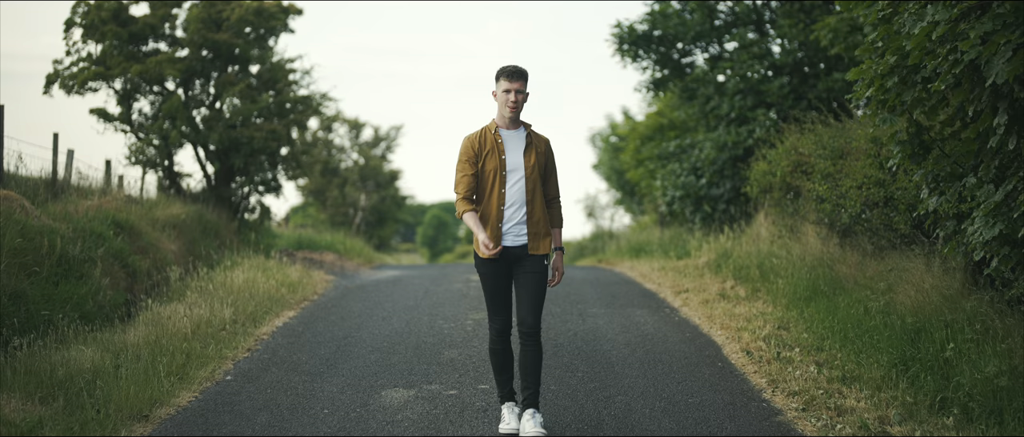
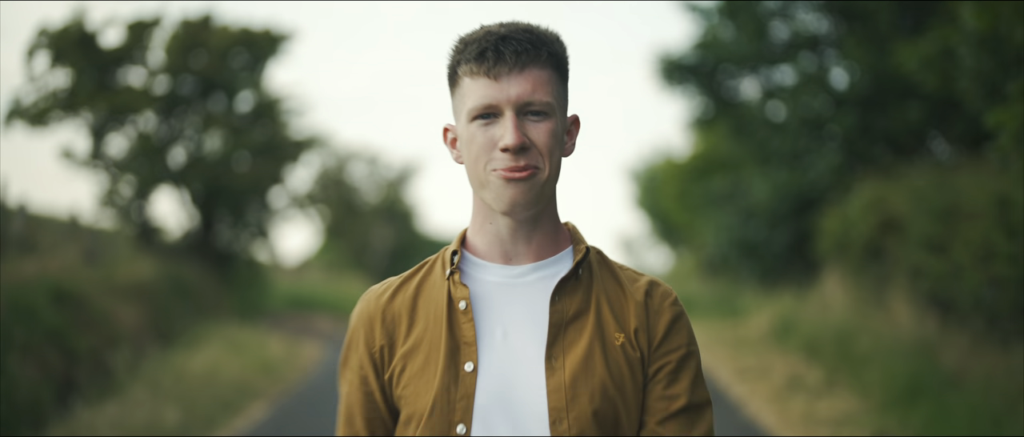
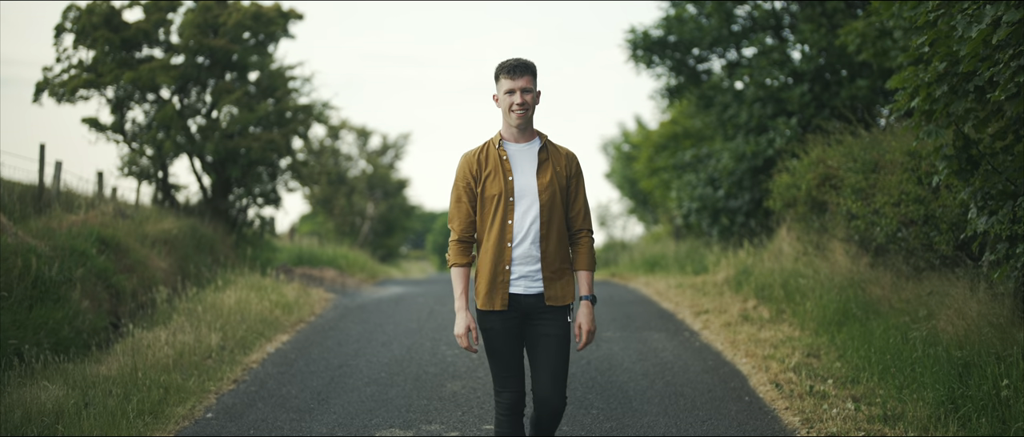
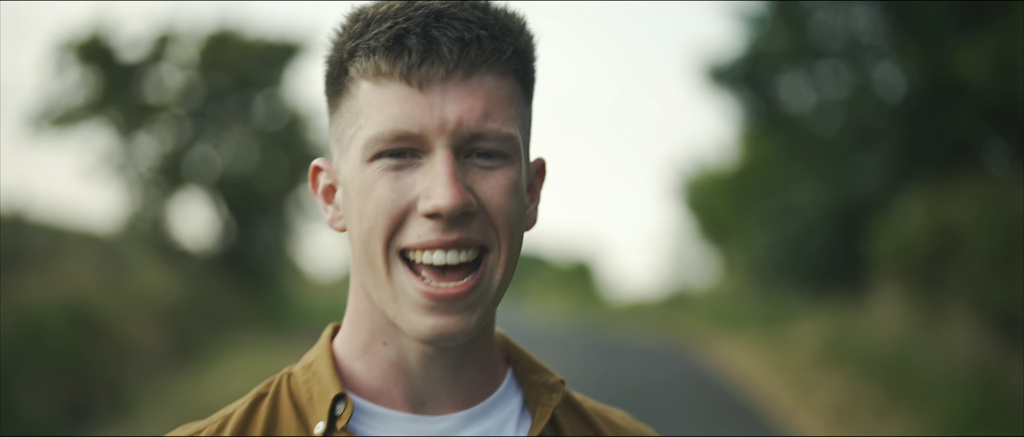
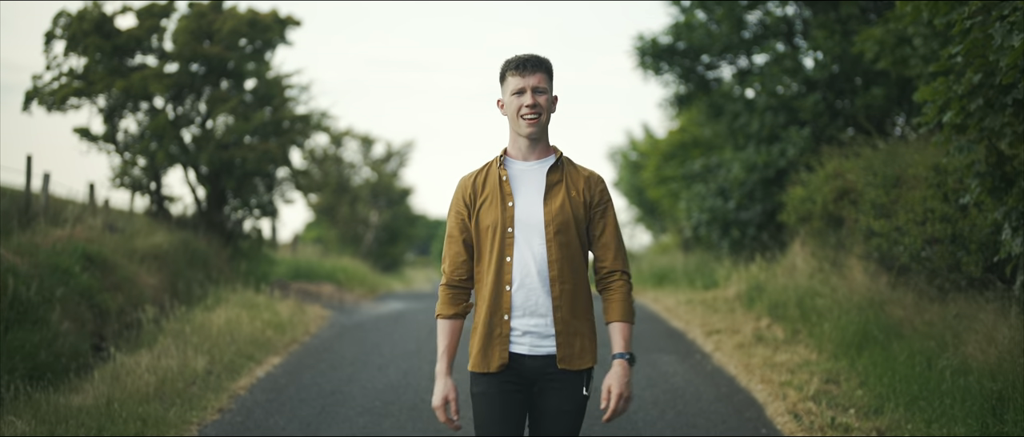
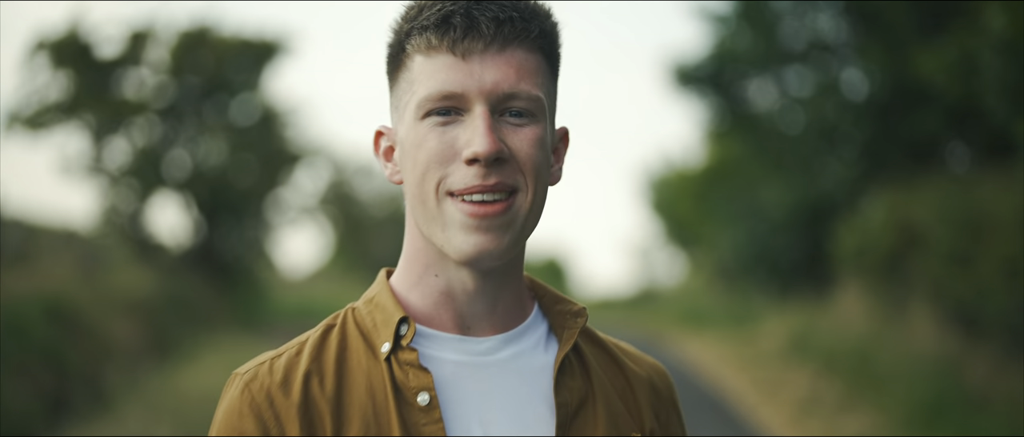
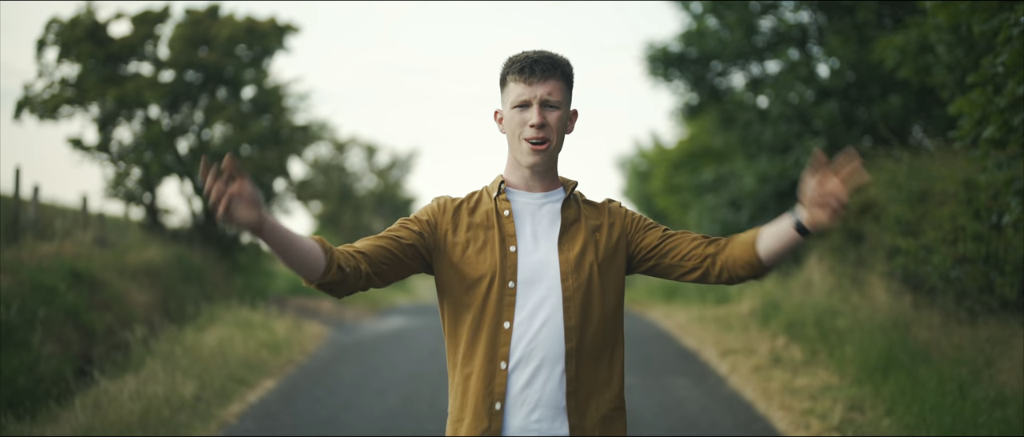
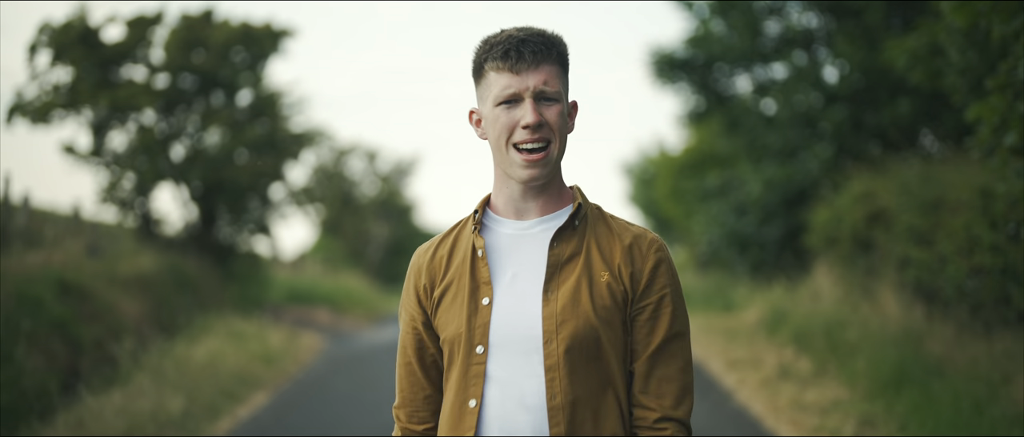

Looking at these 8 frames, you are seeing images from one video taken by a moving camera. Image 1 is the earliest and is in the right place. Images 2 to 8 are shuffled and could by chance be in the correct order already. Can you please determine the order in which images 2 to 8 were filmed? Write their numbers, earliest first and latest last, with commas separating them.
3, 5, 7, 8, 2, 6, 4
